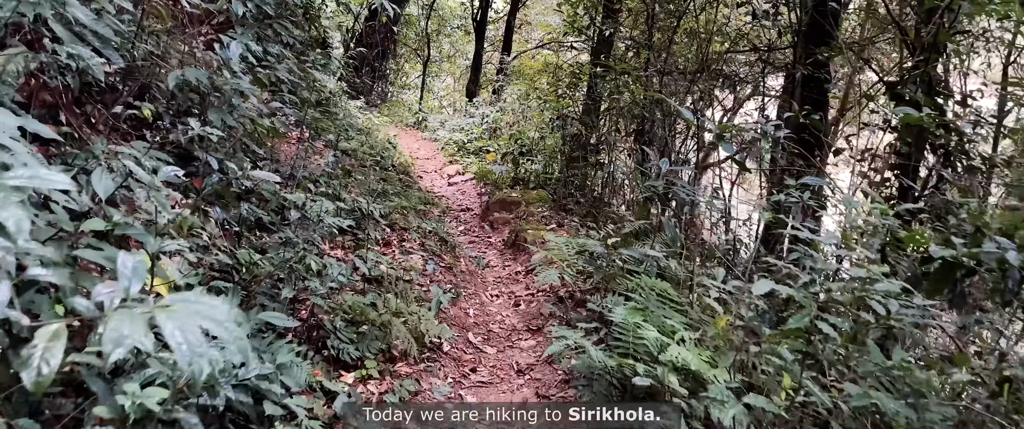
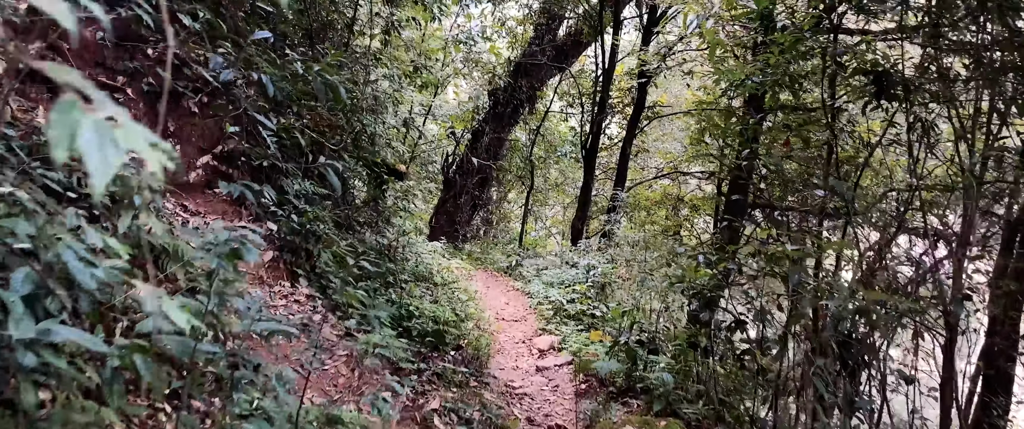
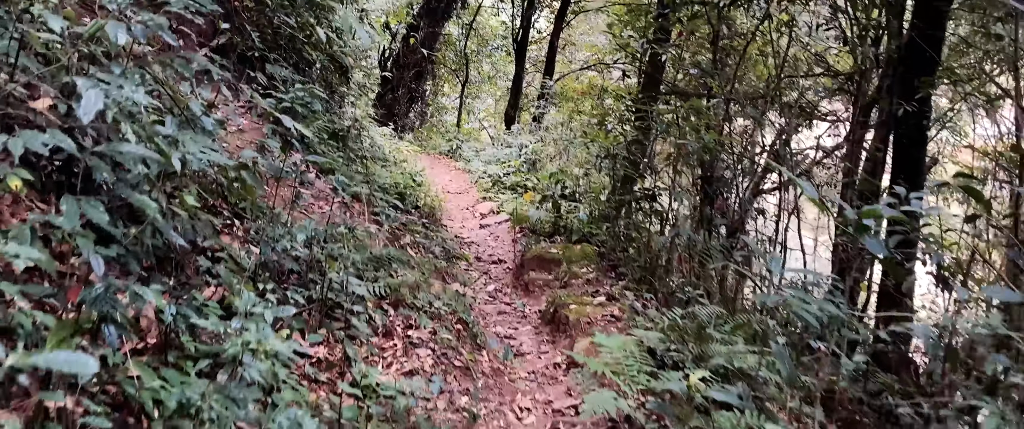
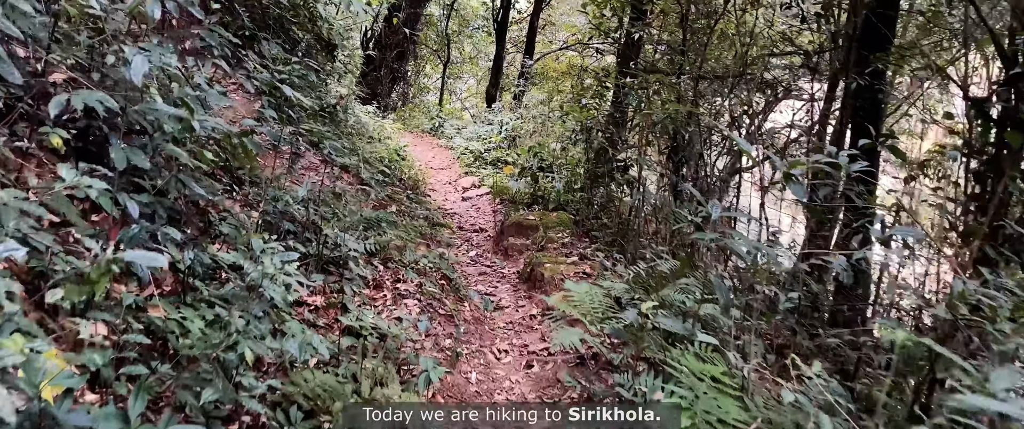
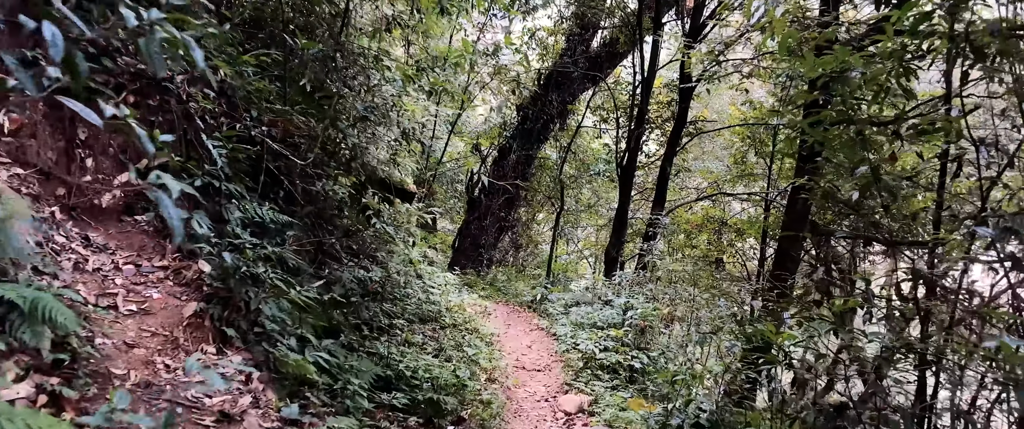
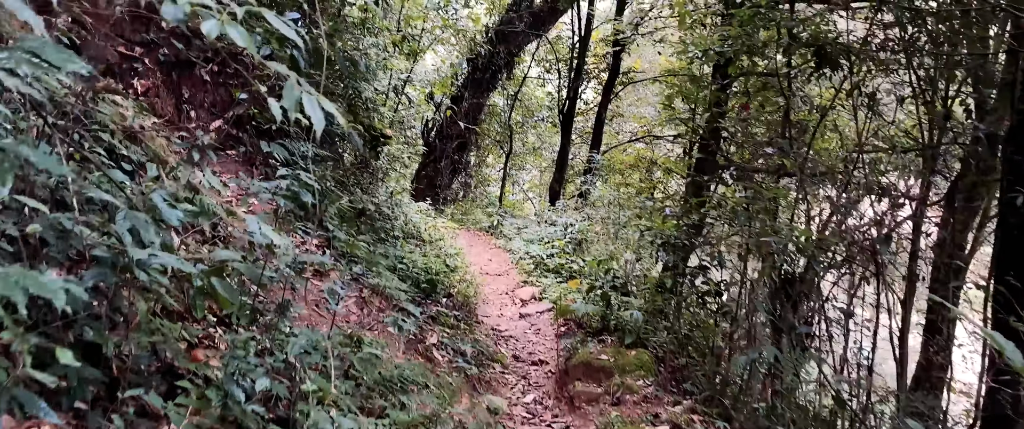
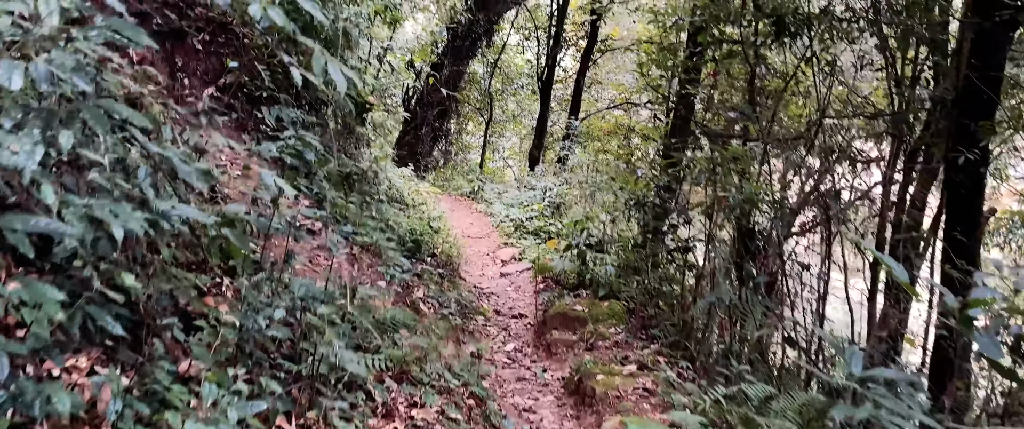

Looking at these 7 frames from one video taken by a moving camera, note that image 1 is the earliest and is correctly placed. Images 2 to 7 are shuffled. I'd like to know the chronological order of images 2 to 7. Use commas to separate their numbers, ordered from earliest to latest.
4, 3, 7, 6, 2, 5
